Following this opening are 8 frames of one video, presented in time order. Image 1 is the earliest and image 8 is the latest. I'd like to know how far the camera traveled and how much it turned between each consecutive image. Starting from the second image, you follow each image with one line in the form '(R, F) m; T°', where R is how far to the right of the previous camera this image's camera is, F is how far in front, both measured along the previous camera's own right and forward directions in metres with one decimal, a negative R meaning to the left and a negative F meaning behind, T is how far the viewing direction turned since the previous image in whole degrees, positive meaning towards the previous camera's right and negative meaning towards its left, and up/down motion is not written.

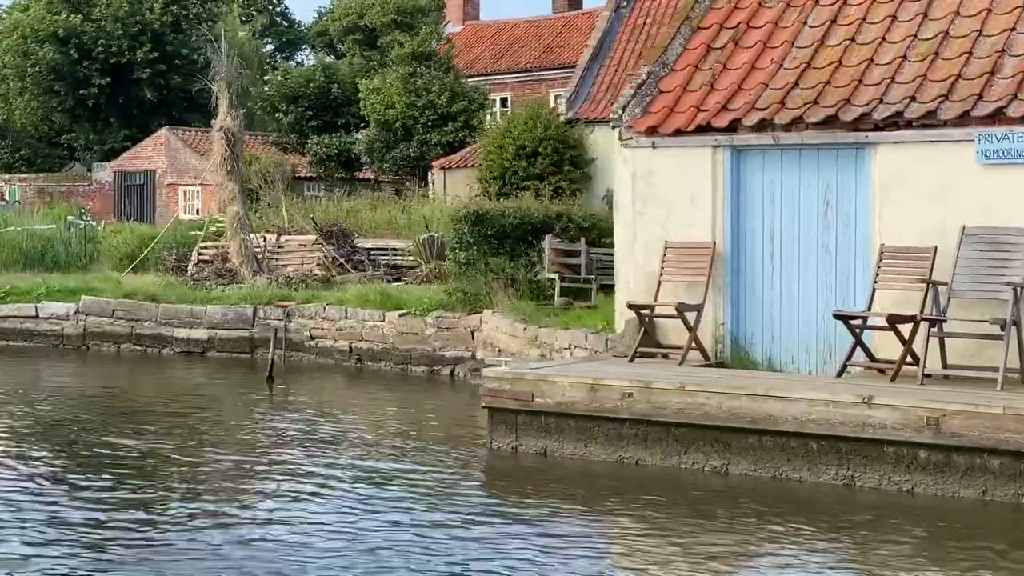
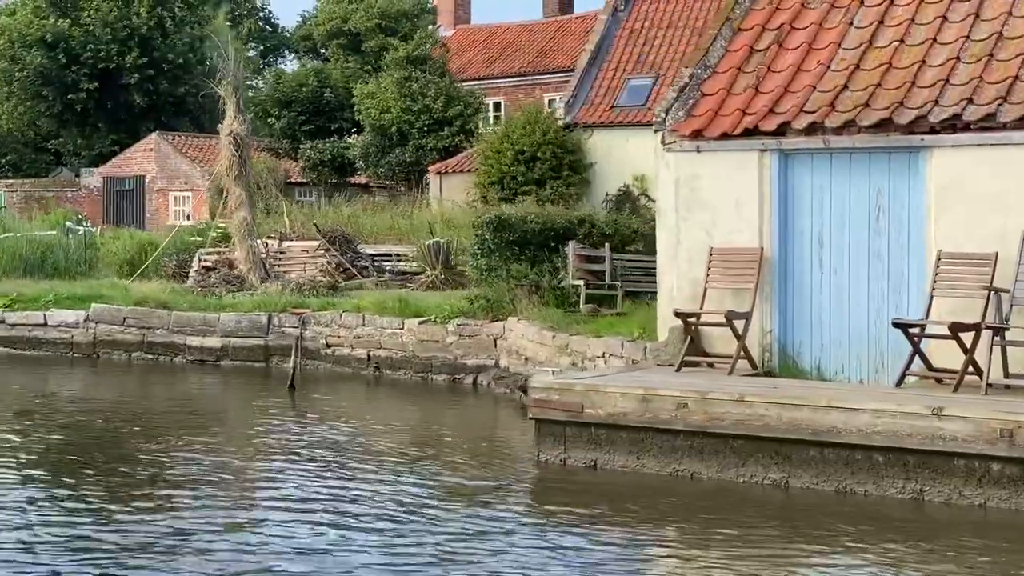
(-0.5, +0.4) m; +1°
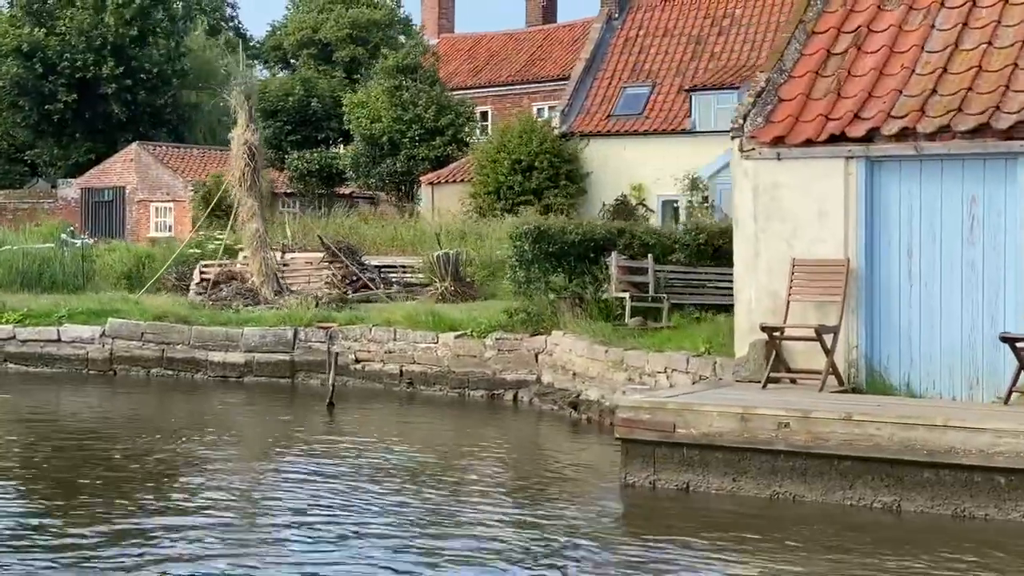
(-0.9, +0.6) m; +1°
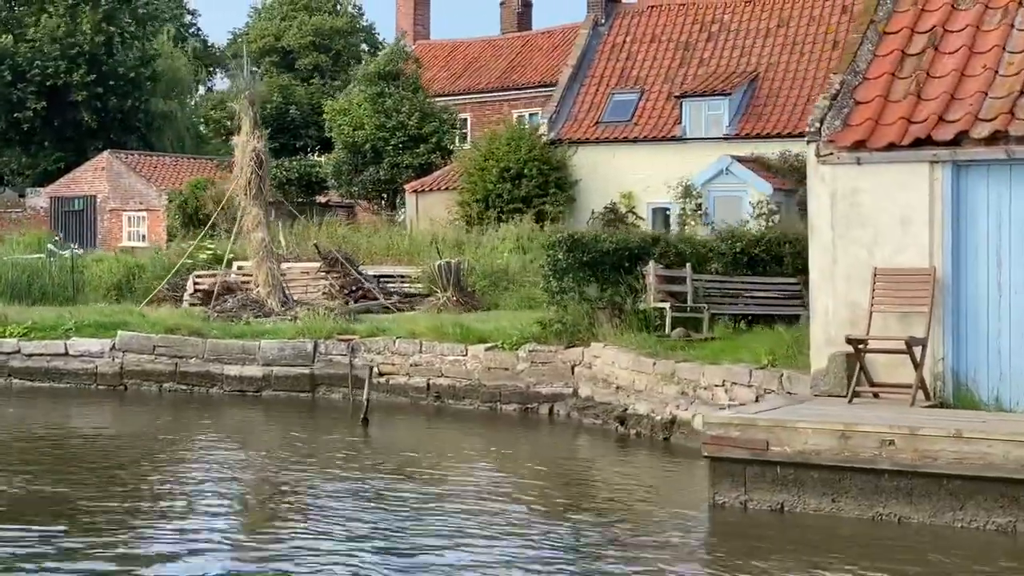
(-0.9, +0.6) m; +2°
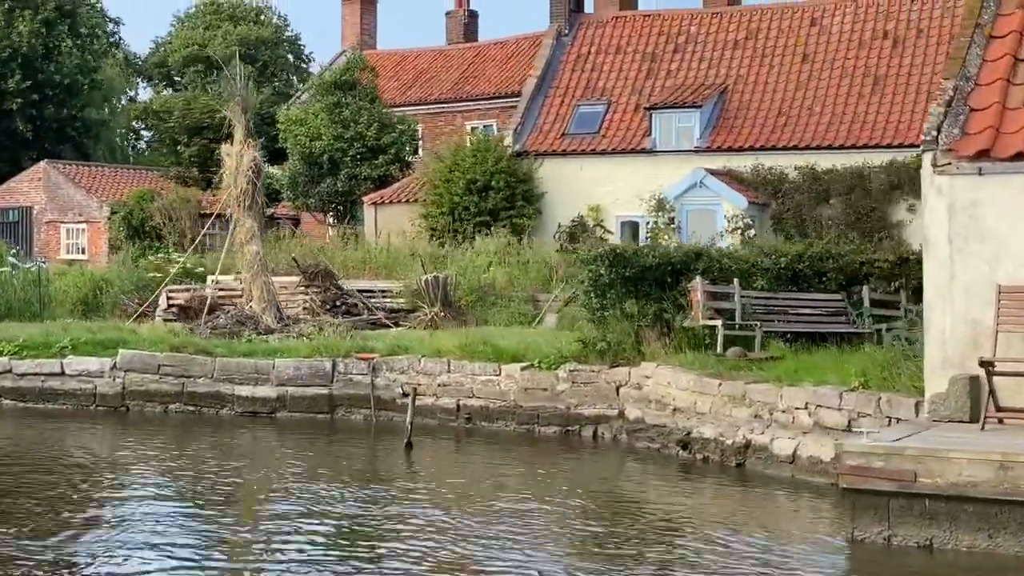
(-1.4, +0.9) m; +3°
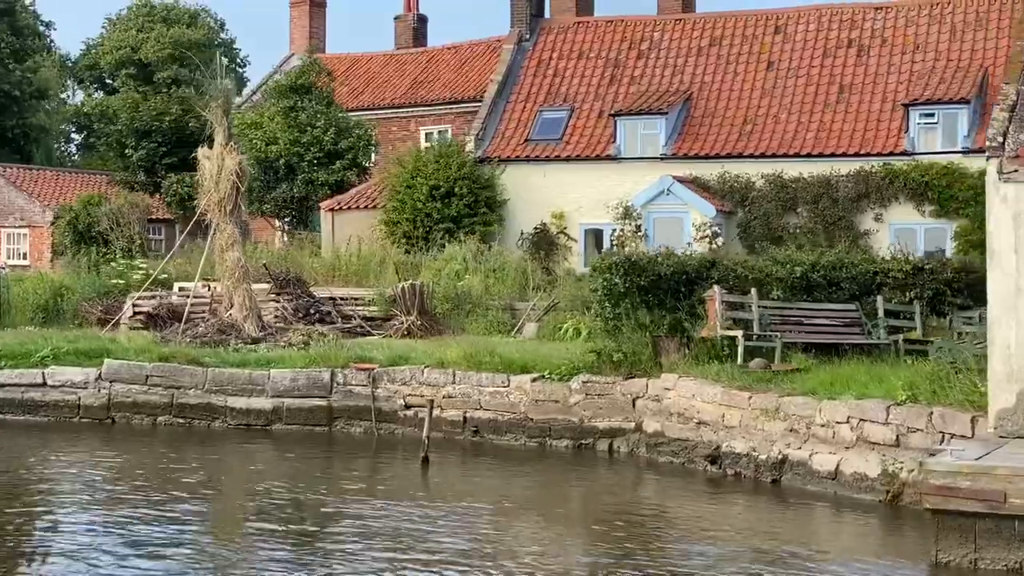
(-0.9, +0.6) m; +2°
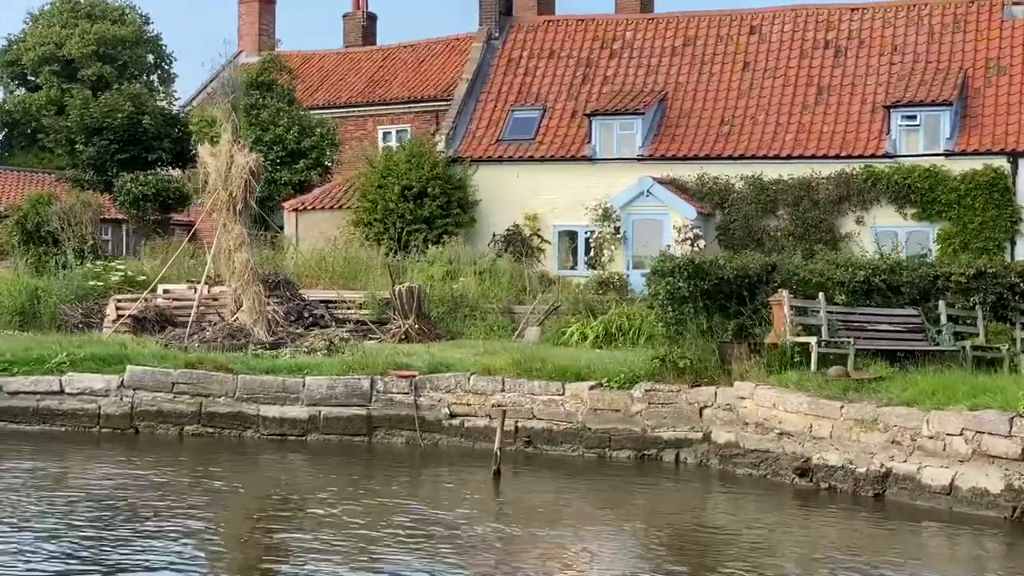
(-1.4, +0.8) m; +3°
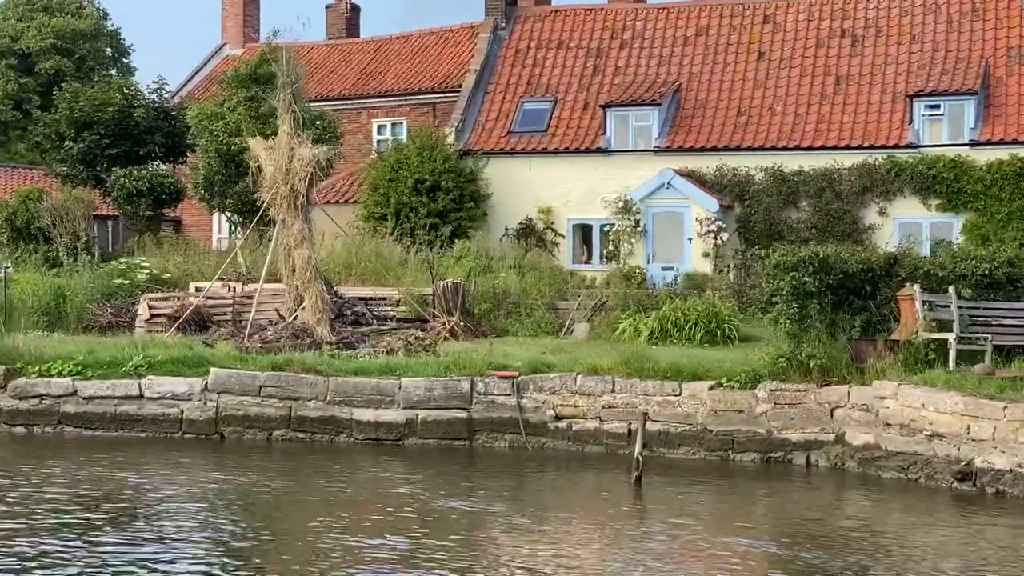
(-1.7, +0.8) m; +2°
